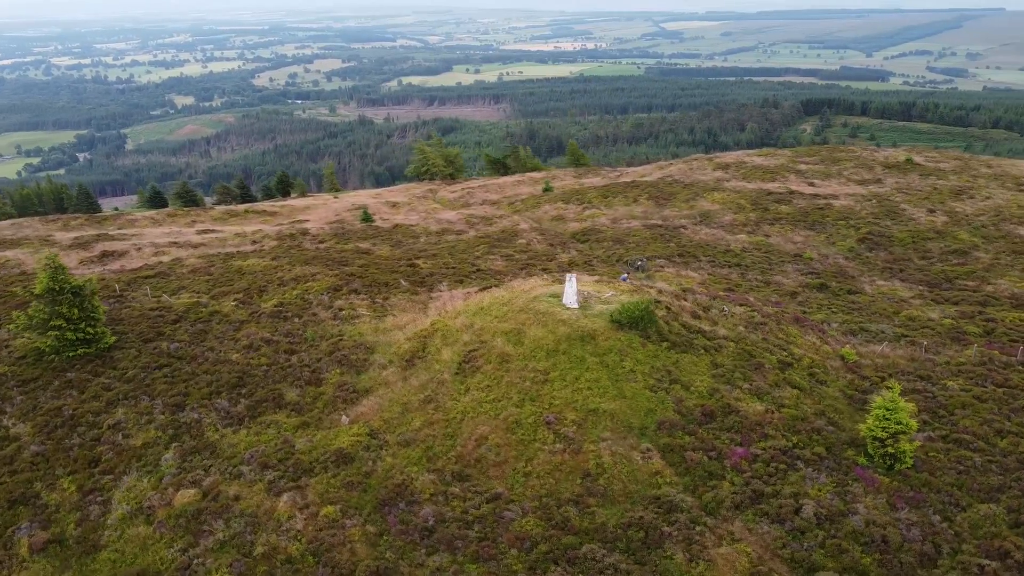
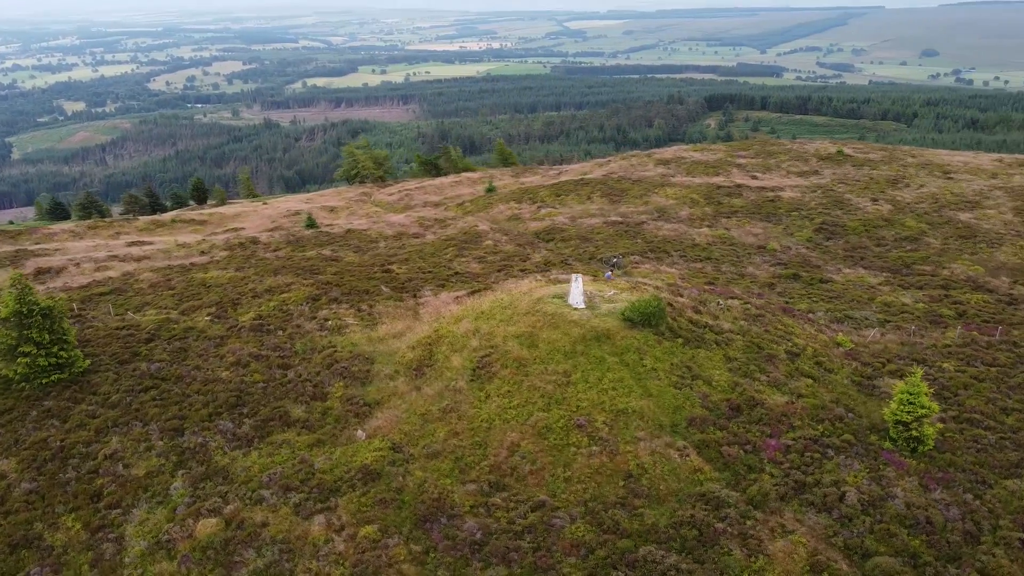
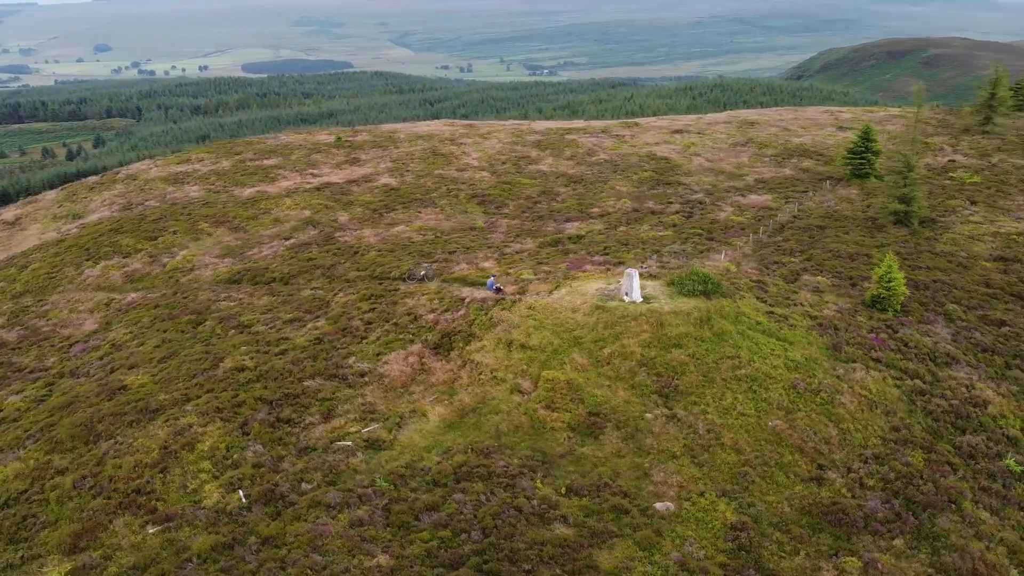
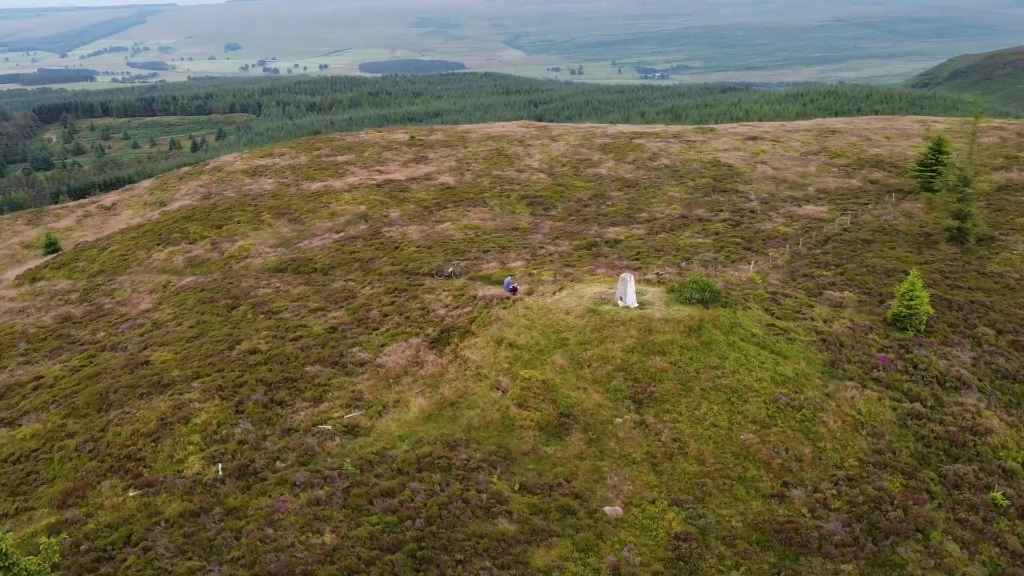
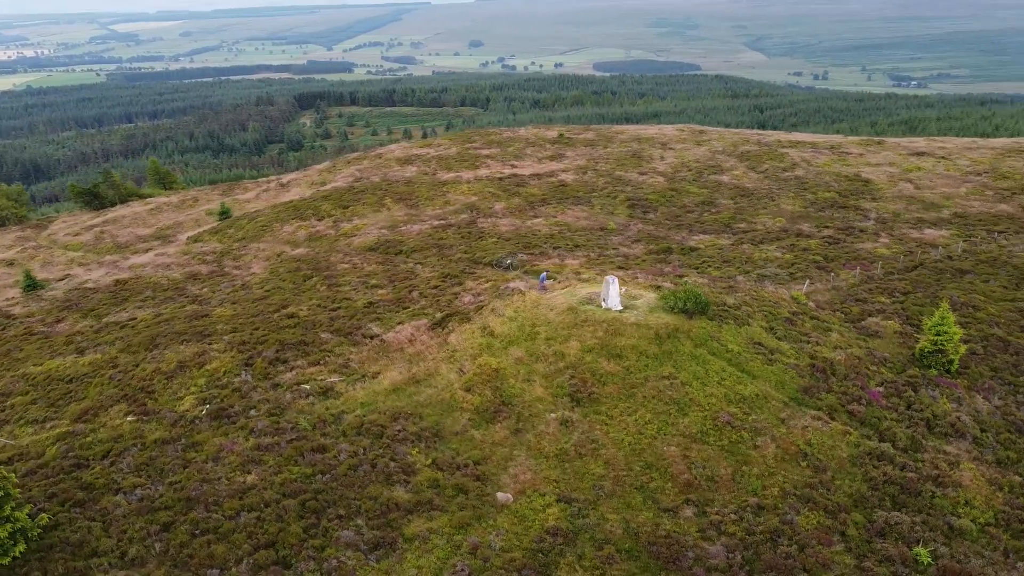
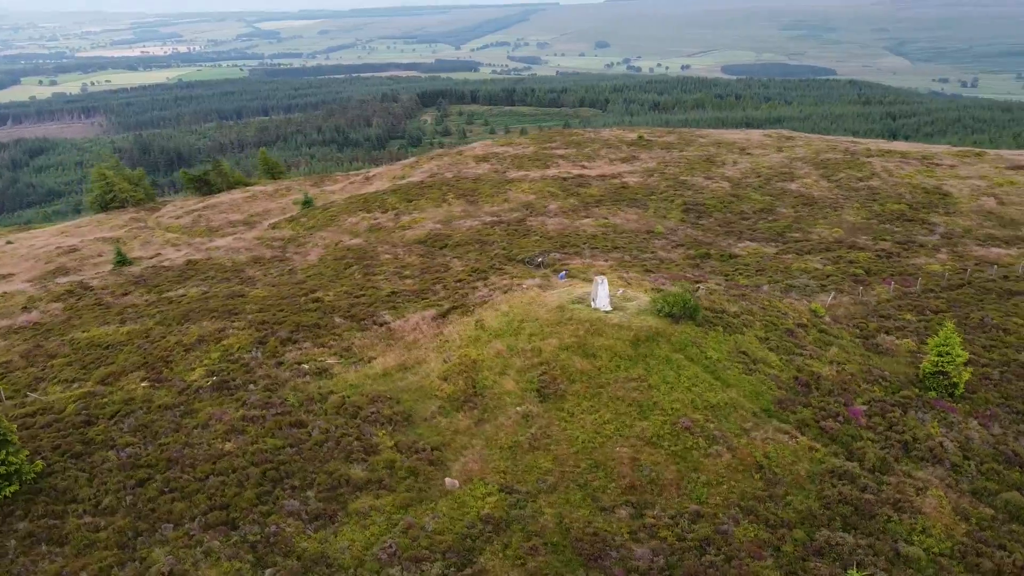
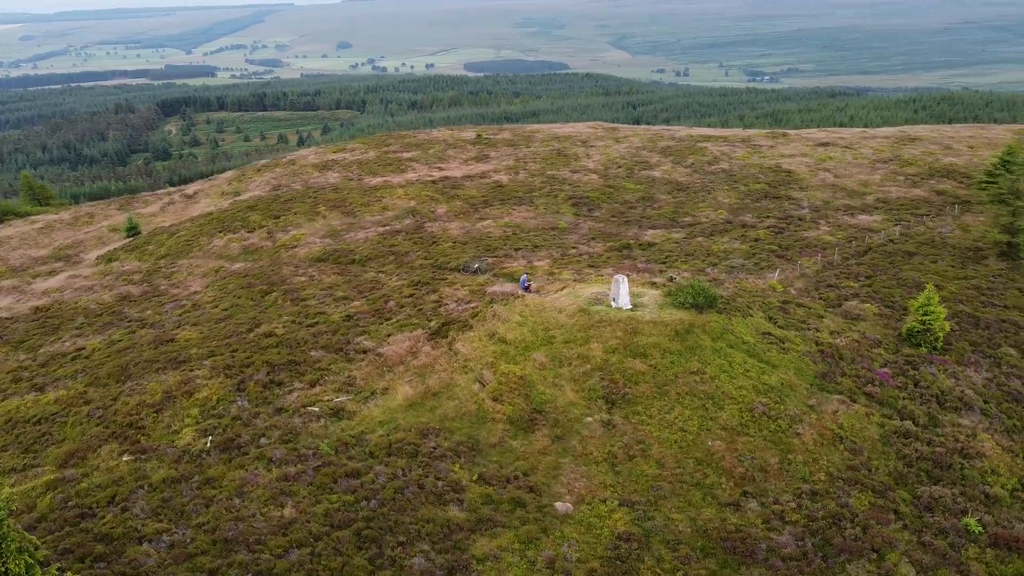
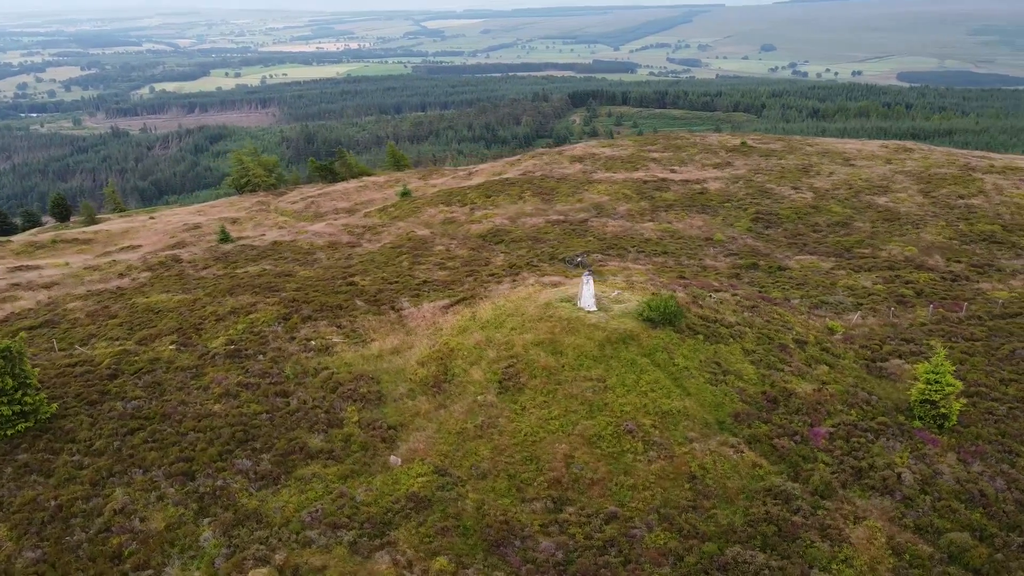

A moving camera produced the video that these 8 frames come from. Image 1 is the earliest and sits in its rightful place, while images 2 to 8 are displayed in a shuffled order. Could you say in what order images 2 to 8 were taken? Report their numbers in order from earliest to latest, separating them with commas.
2, 8, 6, 5, 7, 4, 3
